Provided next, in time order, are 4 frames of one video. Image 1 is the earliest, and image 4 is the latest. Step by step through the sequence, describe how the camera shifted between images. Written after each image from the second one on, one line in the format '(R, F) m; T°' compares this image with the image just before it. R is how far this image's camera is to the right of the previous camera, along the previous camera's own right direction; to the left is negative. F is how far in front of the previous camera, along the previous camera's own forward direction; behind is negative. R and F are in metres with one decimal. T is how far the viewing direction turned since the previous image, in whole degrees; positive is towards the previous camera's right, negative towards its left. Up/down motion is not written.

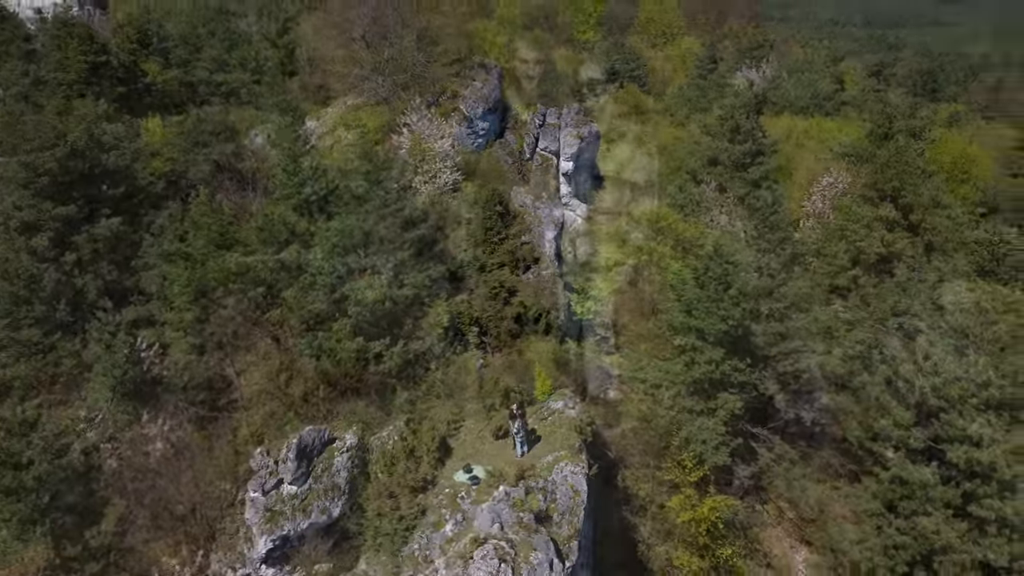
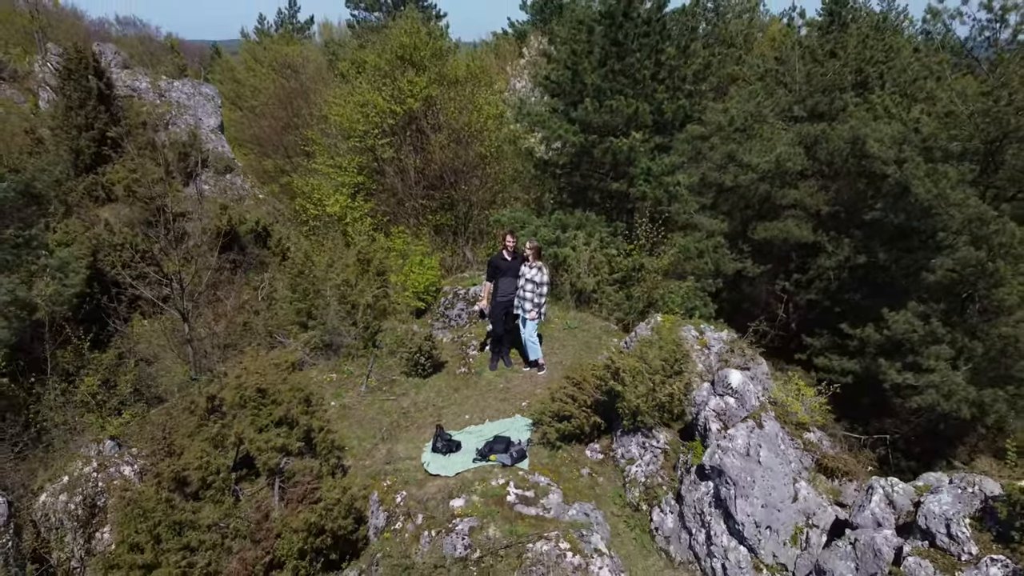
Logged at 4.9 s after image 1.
(+12.8, +2.5) m; -26°
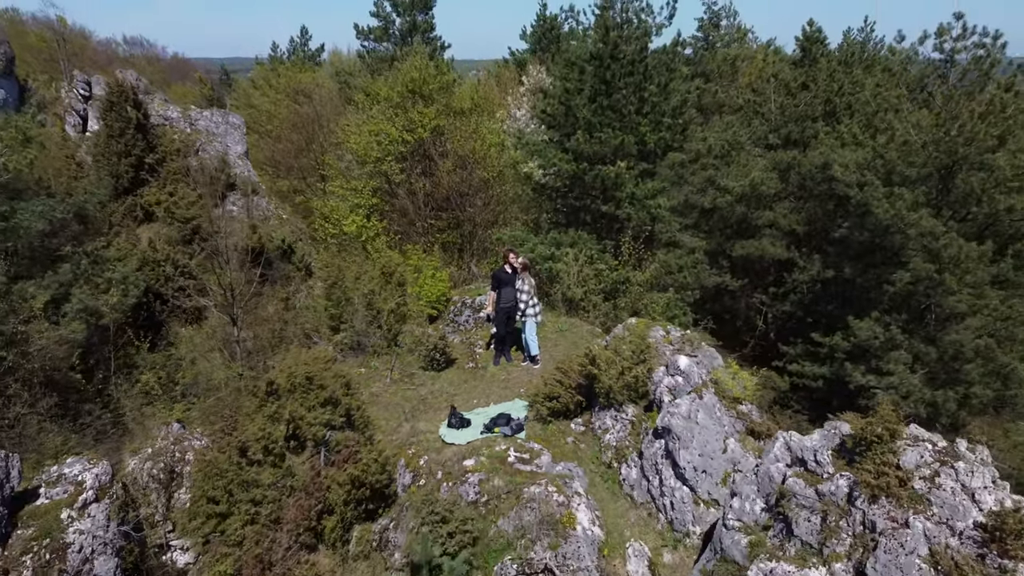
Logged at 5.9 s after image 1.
(0.0, -1.6) m; 0°
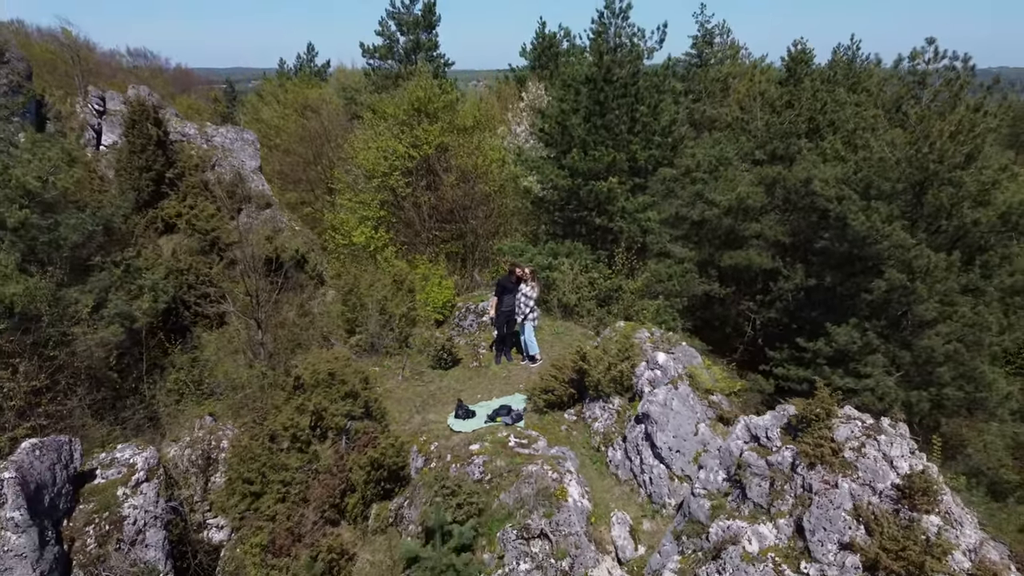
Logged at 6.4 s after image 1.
(0.0, -1.0) m; 0°
